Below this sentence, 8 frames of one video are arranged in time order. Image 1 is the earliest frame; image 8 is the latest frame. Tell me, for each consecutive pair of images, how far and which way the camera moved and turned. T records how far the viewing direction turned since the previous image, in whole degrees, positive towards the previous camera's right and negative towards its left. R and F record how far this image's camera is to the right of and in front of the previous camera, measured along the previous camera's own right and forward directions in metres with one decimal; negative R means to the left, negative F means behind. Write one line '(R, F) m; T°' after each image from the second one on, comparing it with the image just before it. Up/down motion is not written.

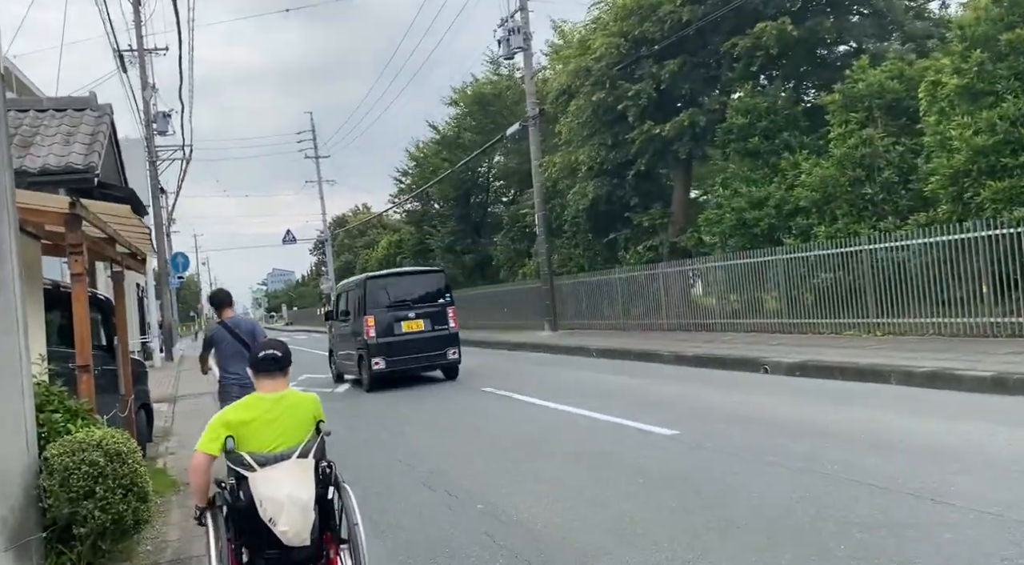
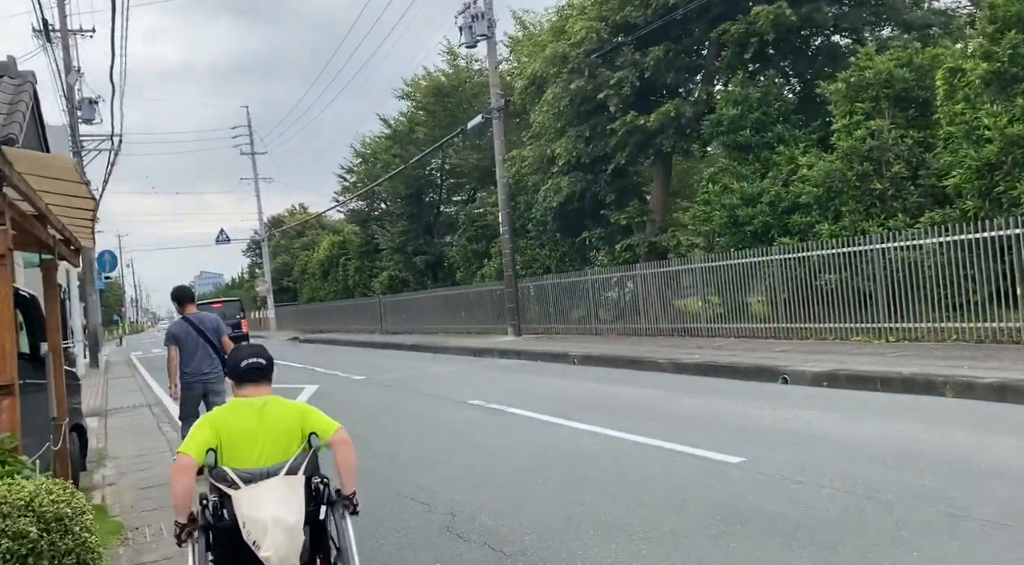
(-0.8, +1.5) m; +4°
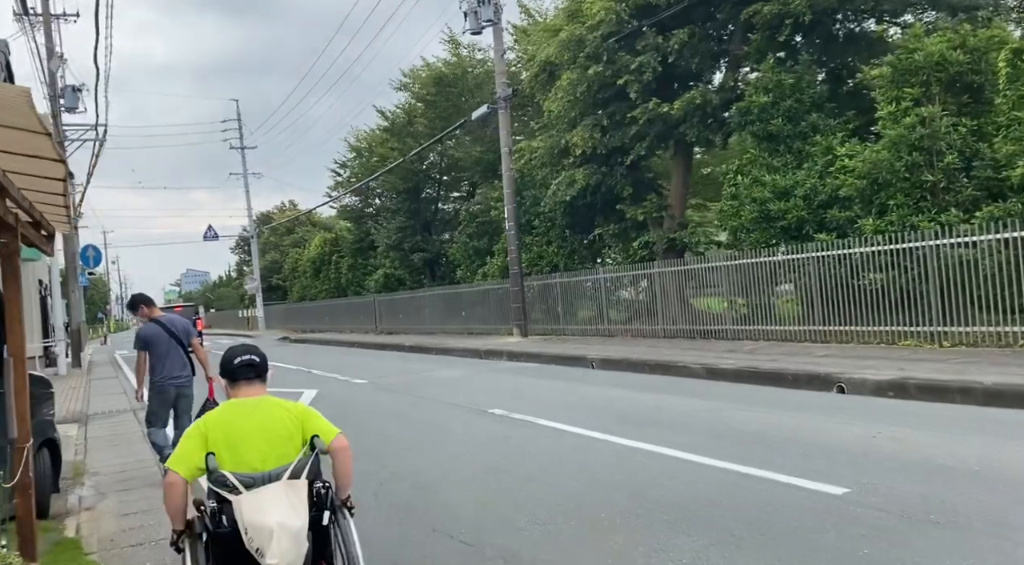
(-0.5, +1.2) m; +1°
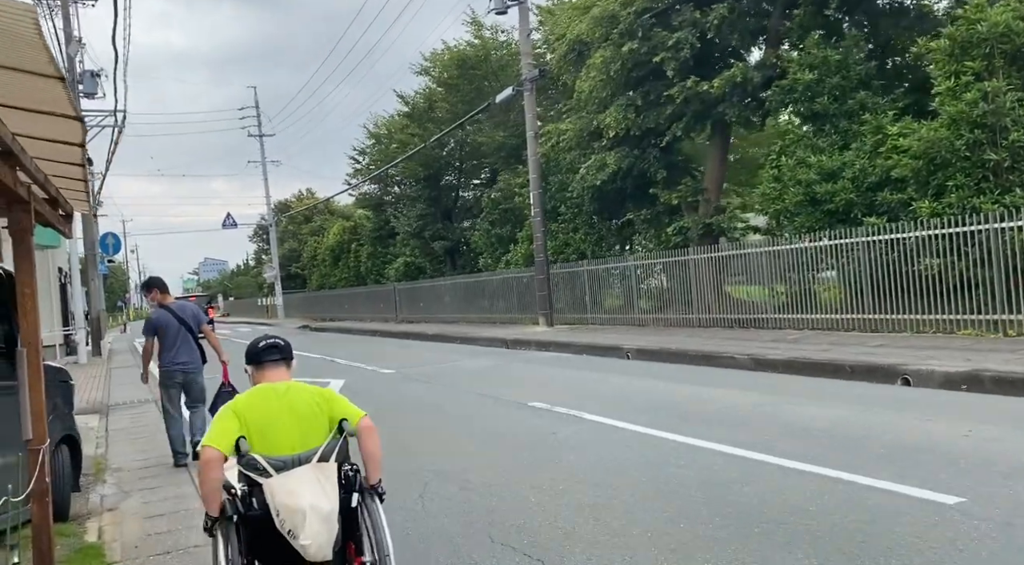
(-0.3, +0.6) m; -1°
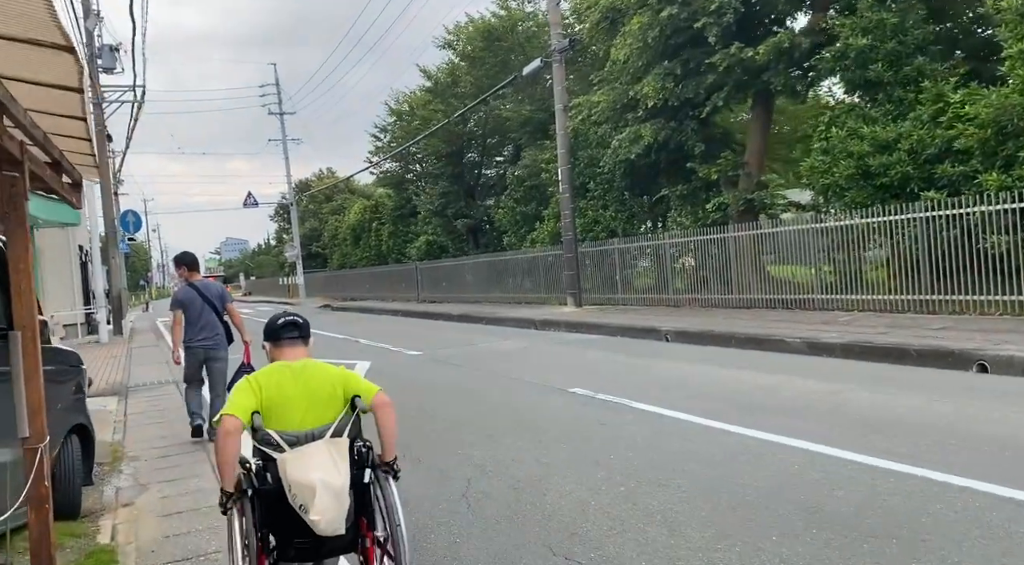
(-0.3, +0.7) m; -1°
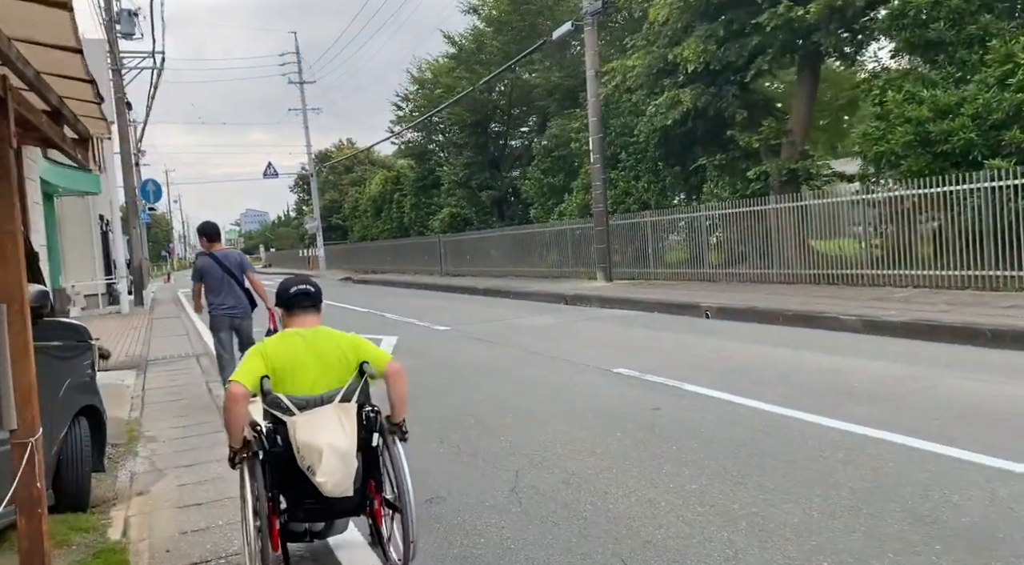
(-0.2, +0.7) m; -1°
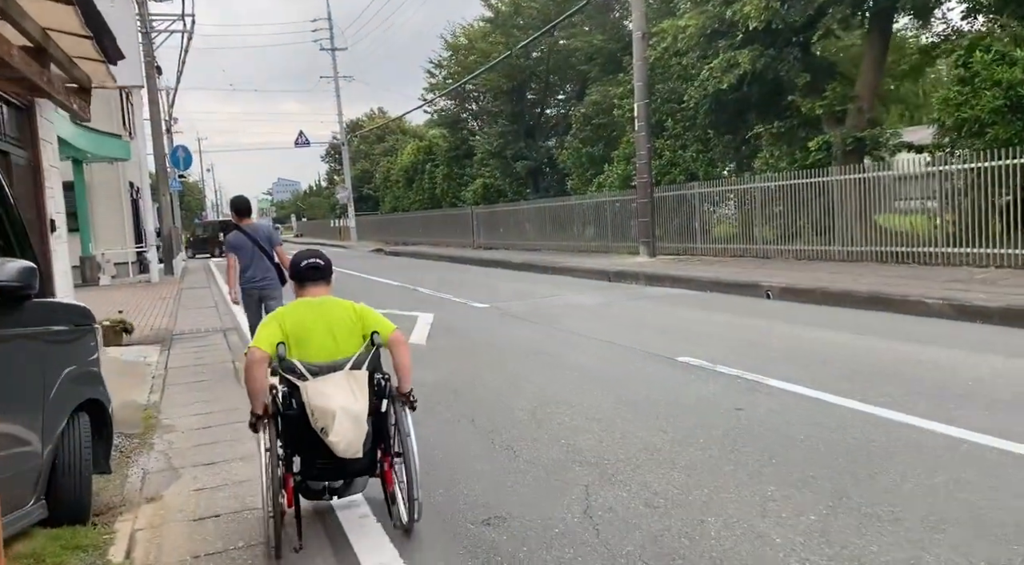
(-0.3, +0.9) m; -2°
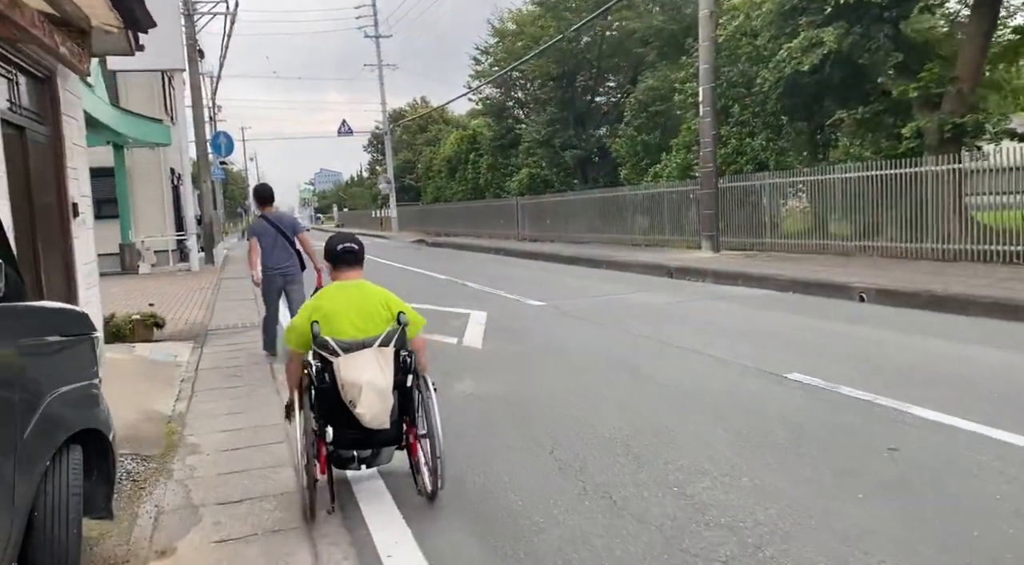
(-0.3, +1.2) m; -3°
